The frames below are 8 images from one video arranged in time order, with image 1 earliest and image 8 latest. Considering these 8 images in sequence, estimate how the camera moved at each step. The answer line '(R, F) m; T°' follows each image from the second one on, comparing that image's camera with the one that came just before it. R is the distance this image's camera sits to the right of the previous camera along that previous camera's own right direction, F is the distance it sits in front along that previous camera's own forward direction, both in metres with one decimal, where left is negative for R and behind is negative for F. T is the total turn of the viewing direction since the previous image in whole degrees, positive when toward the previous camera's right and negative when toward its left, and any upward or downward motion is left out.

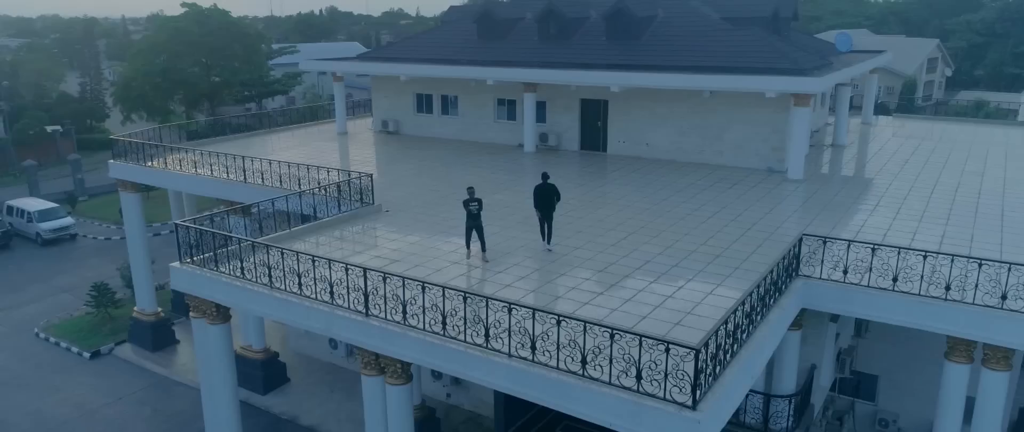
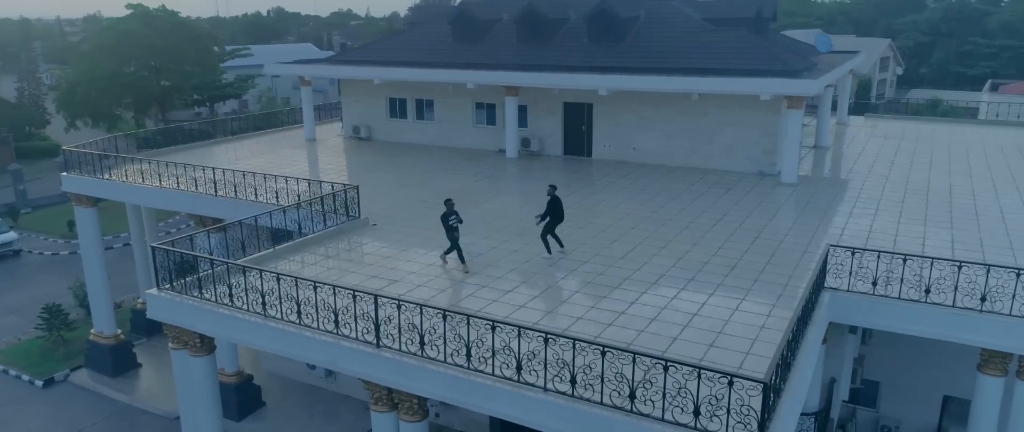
(-0.8, +0.7) m; +4°
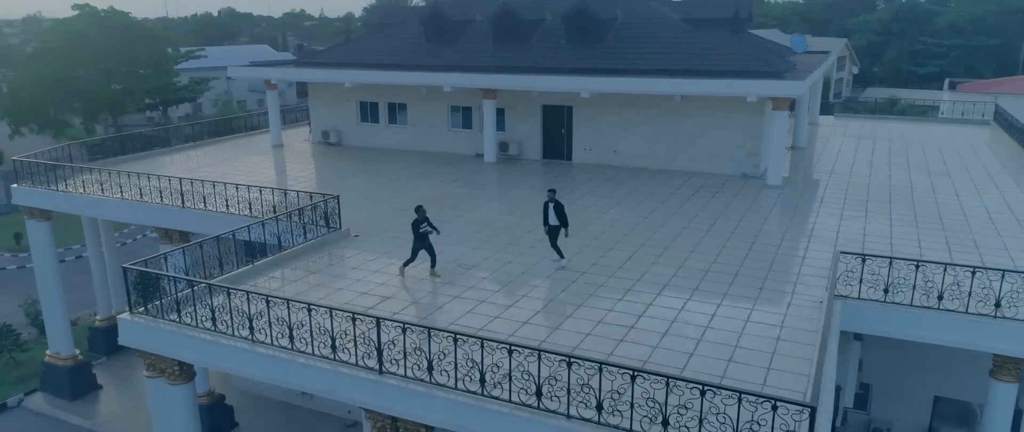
(-0.6, +0.5) m; +3°
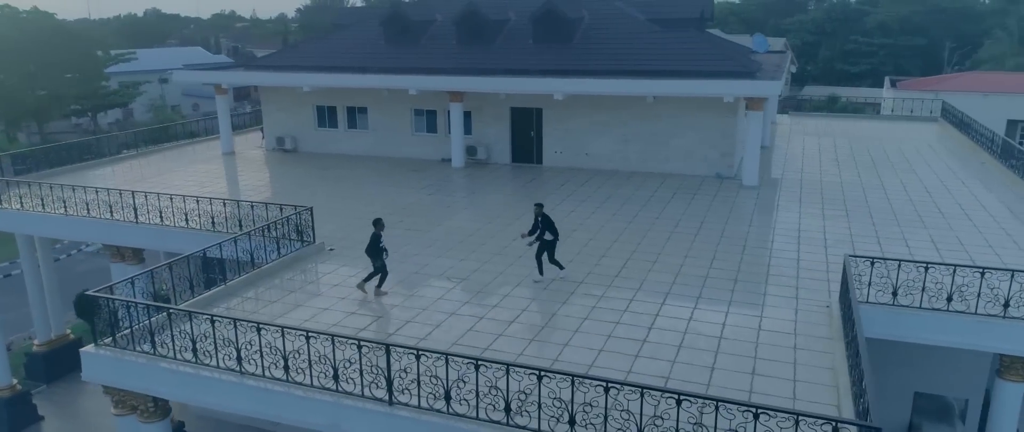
(-0.8, +0.6) m; +5°
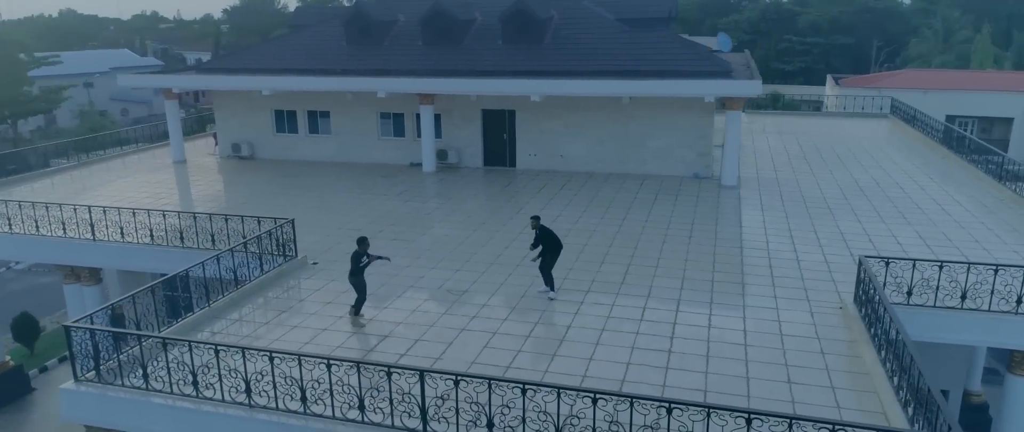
(-0.9, +0.5) m; +5°
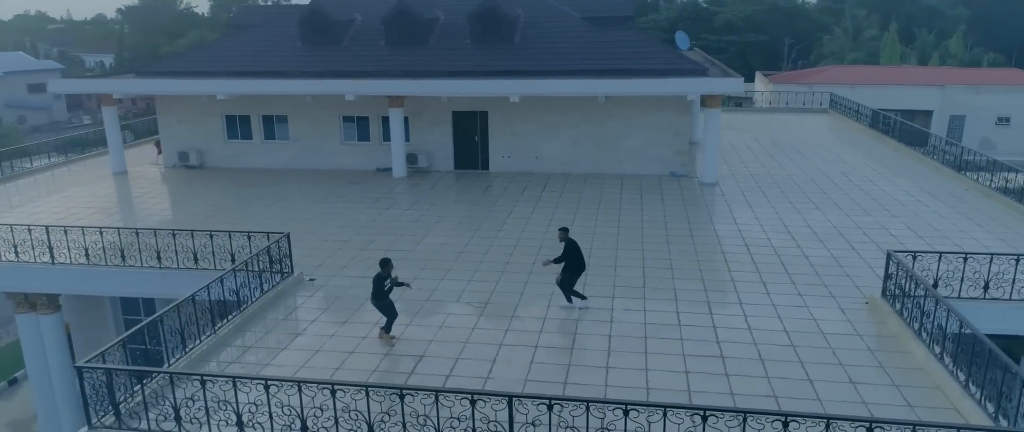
(-1.5, +0.5) m; +7°
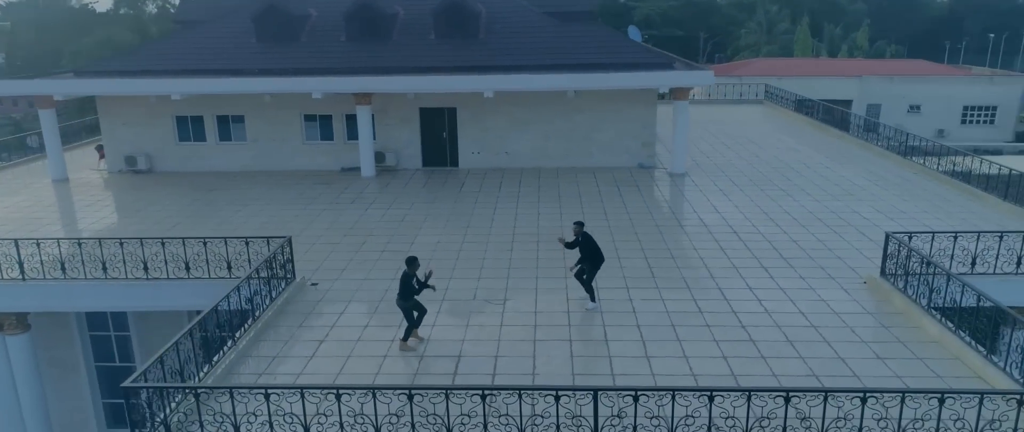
(-1.4, +0.1) m; +7°
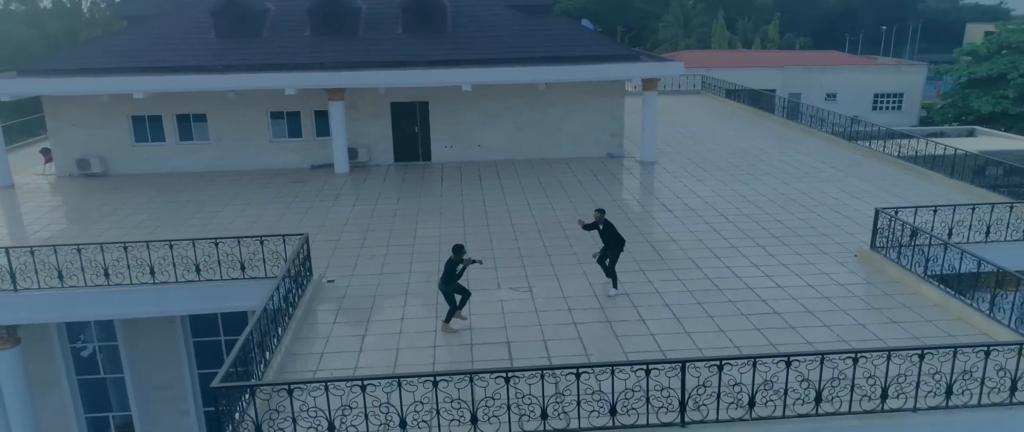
(-1.5, -0.1) m; +7°
